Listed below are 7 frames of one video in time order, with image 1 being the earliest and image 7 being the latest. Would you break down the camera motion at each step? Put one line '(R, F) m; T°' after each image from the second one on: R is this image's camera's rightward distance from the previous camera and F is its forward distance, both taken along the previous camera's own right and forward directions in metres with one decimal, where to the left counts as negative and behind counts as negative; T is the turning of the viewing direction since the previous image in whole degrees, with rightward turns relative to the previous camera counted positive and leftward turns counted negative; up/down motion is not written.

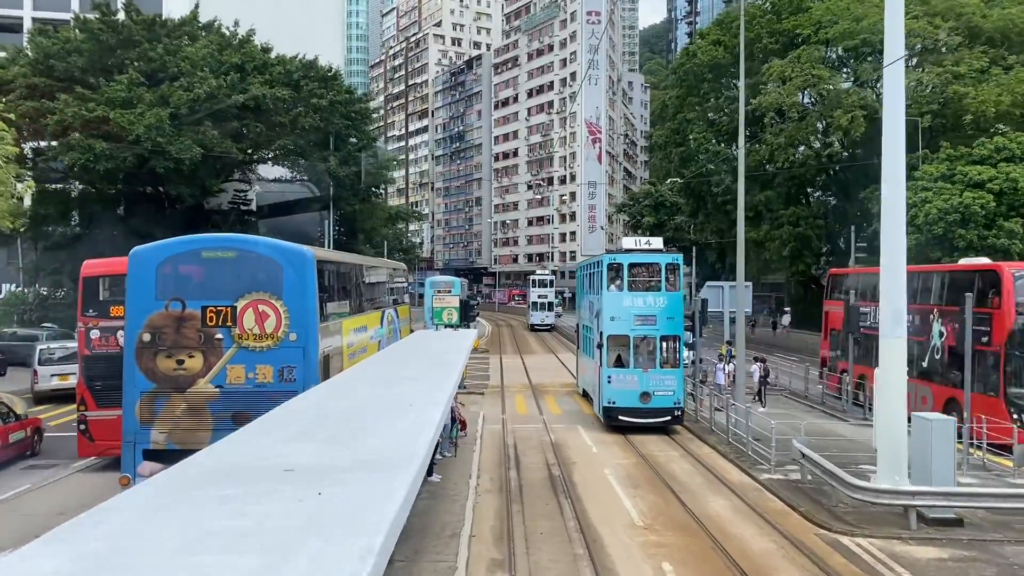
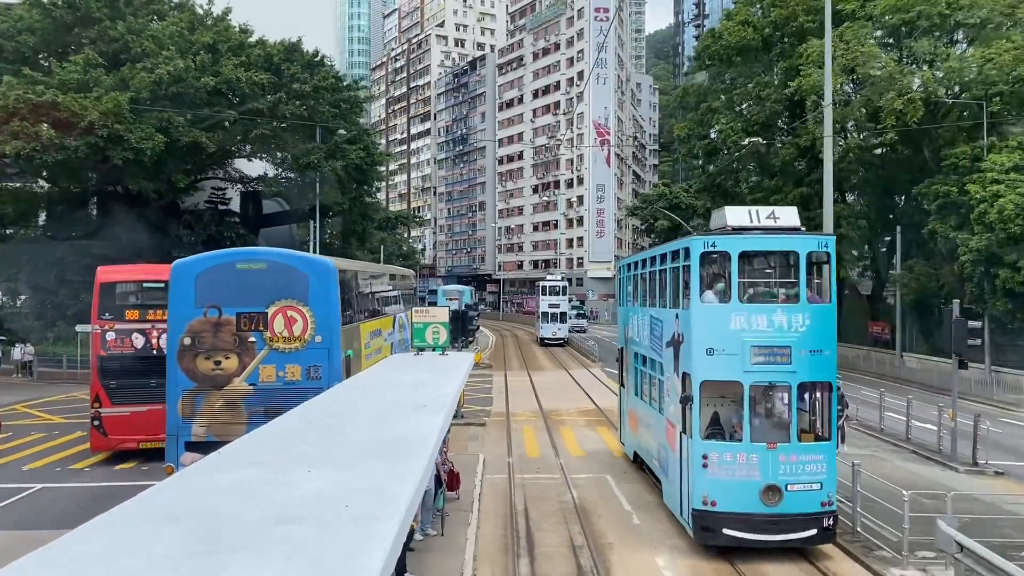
(-0.1, +3.7) m; 0°
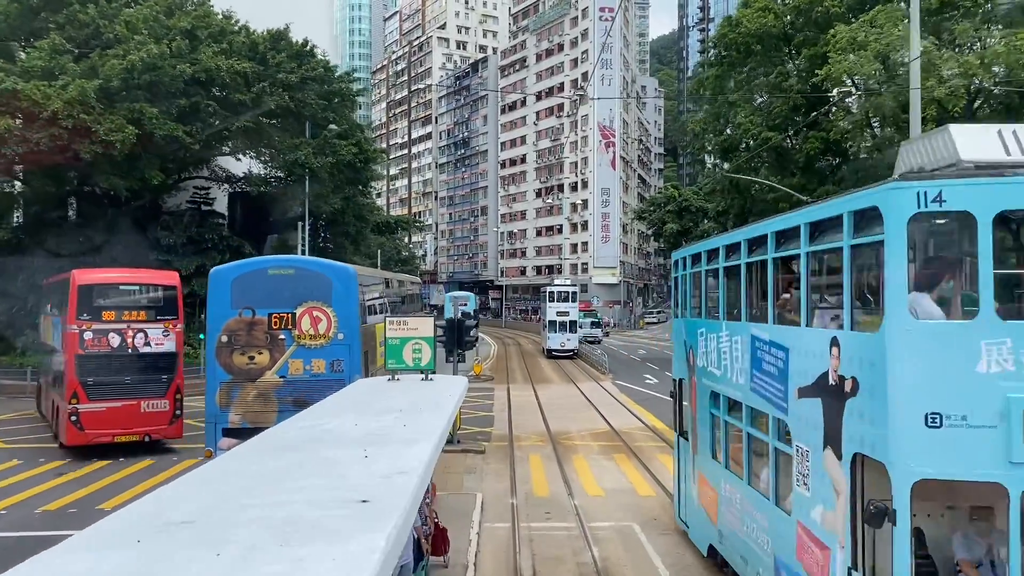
(0.0, +2.3) m; 0°
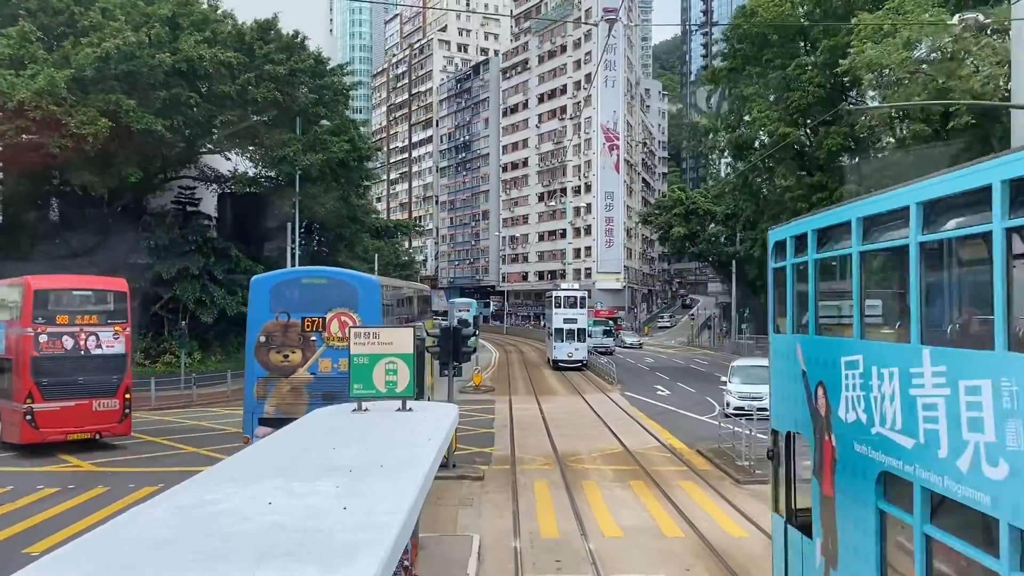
(0.0, +1.8) m; 0°
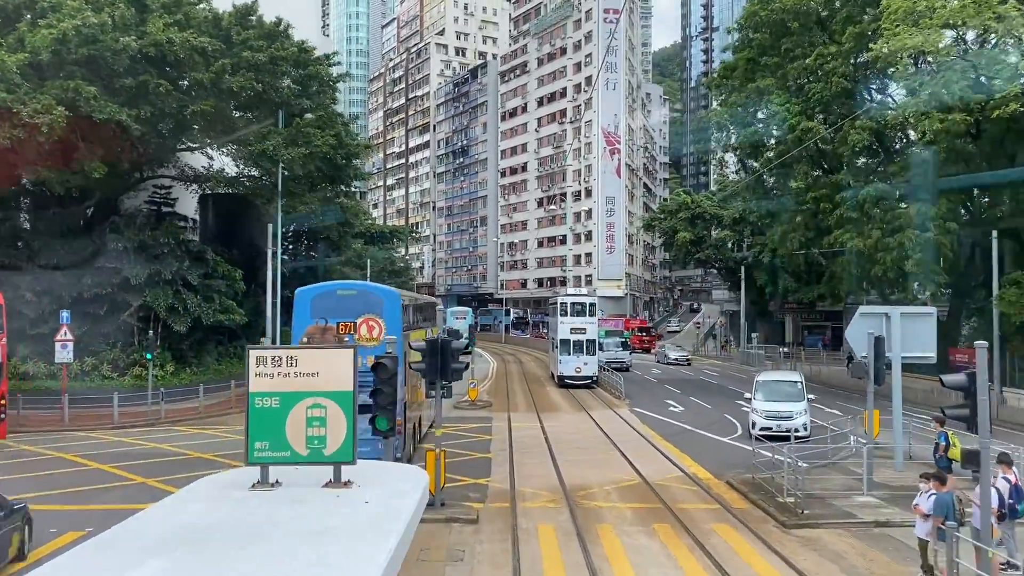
(0.0, +2.2) m; 0°
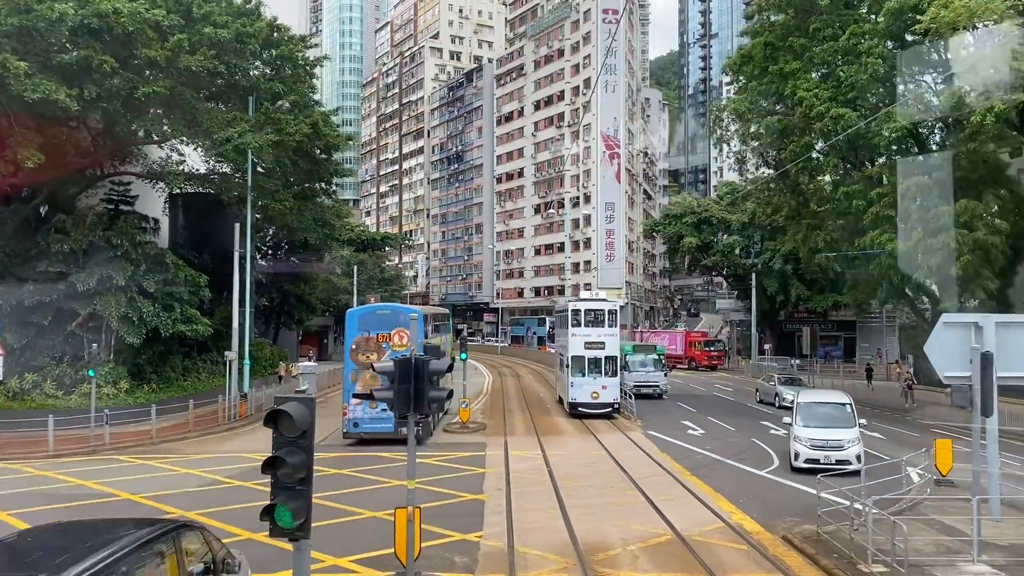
(0.0, +2.9) m; 0°
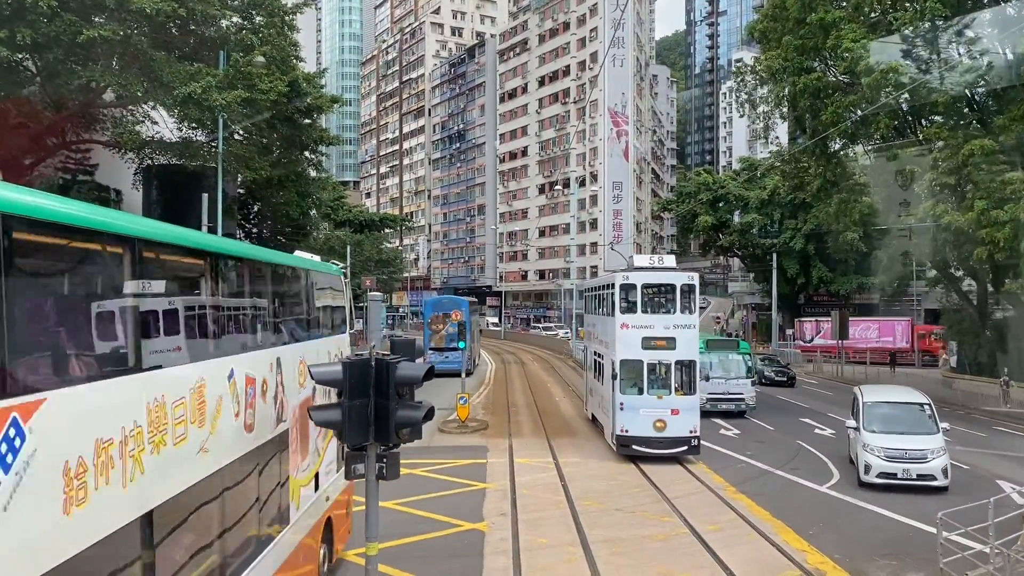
(-0.1, +2.9) m; 0°
